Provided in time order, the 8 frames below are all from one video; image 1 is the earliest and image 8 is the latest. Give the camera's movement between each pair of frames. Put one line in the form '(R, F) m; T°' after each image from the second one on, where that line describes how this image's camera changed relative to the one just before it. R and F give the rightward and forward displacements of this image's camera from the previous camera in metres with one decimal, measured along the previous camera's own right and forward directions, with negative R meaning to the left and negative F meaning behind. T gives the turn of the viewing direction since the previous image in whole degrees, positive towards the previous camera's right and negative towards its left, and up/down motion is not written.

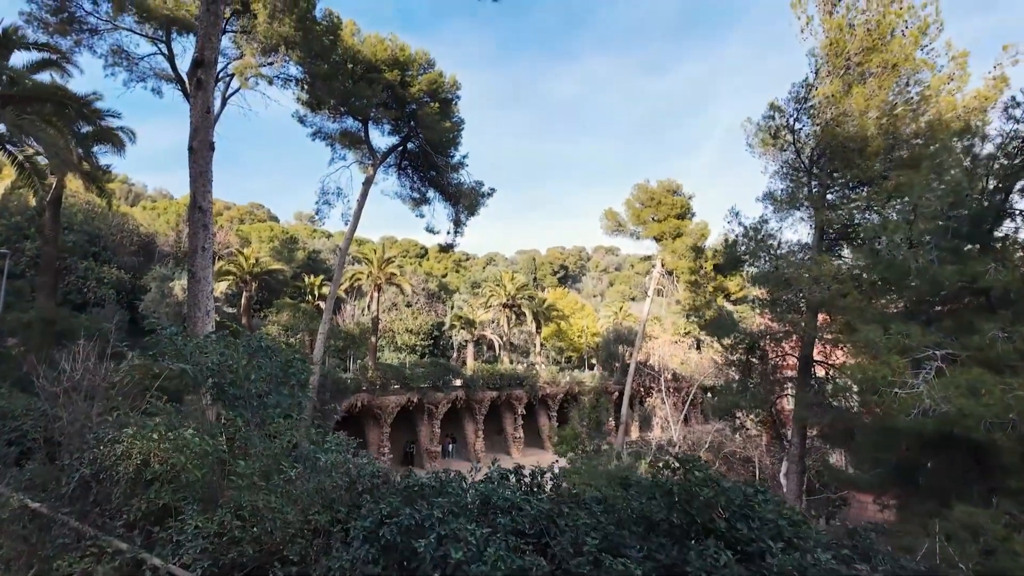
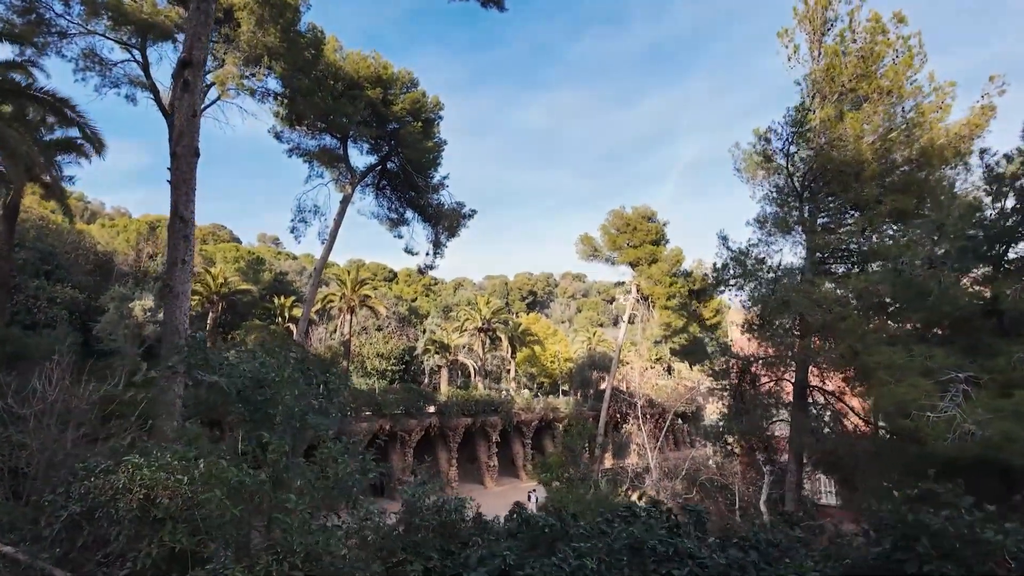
(-0.4, +0.3) m; +3°
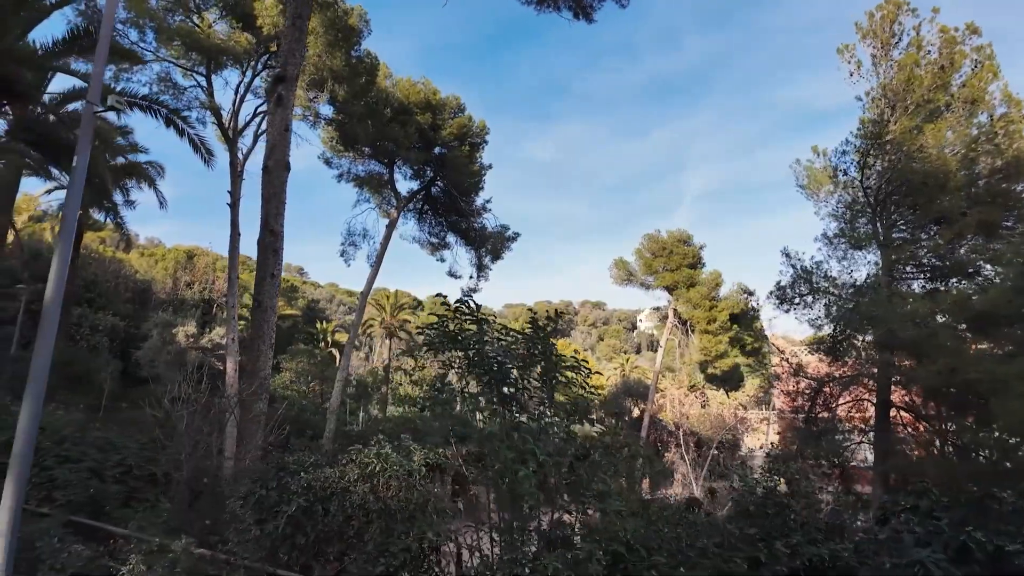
(-0.8, +0.1) m; -2°
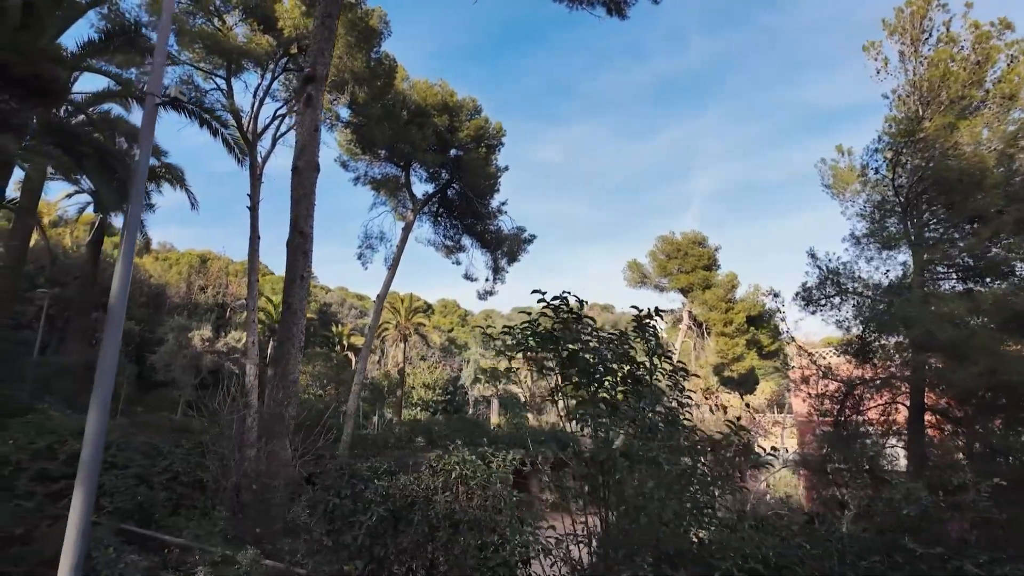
(-0.3, +0.1) m; -1°
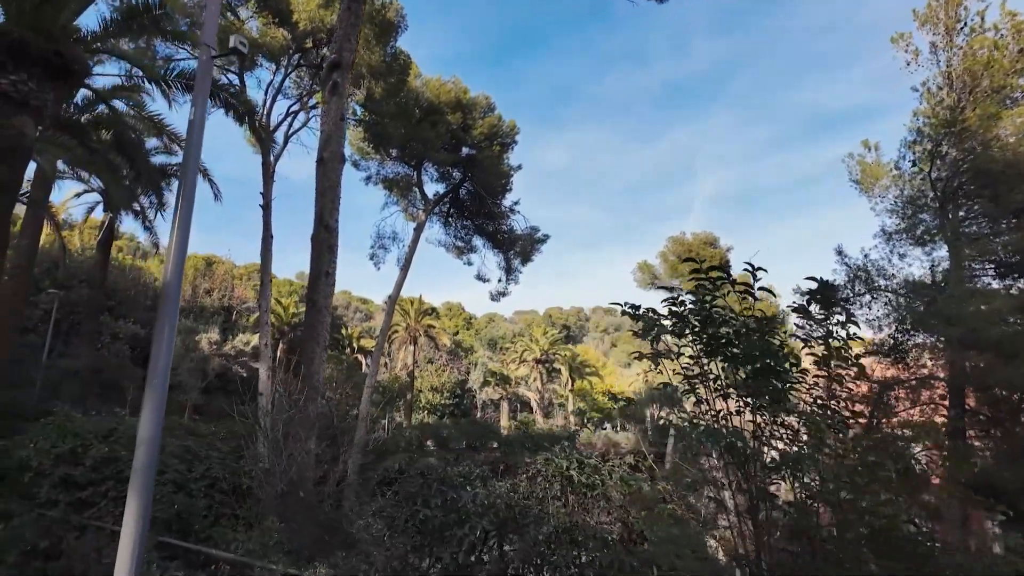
(-0.3, +0.3) m; 0°
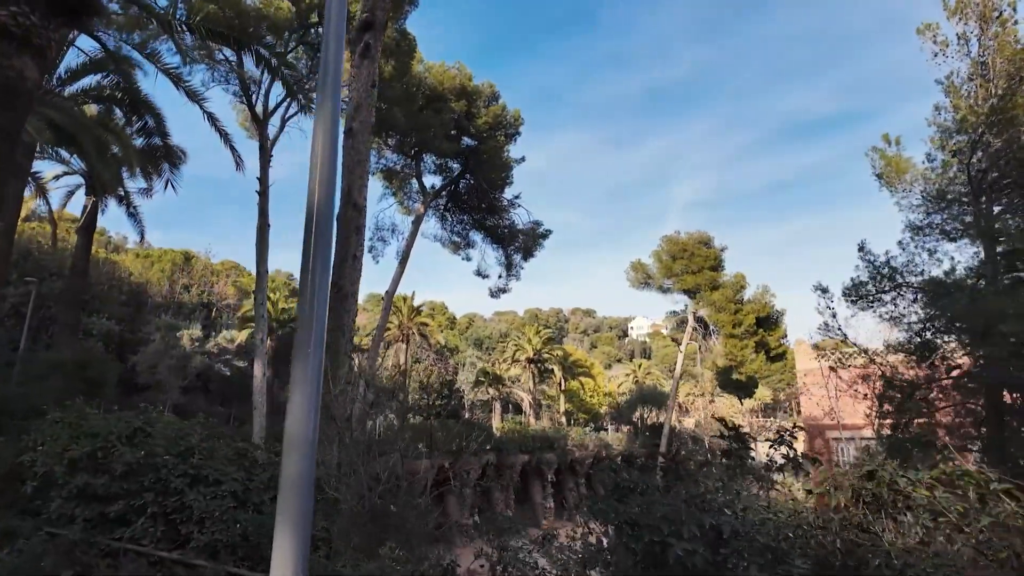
(-0.6, +0.5) m; +2°
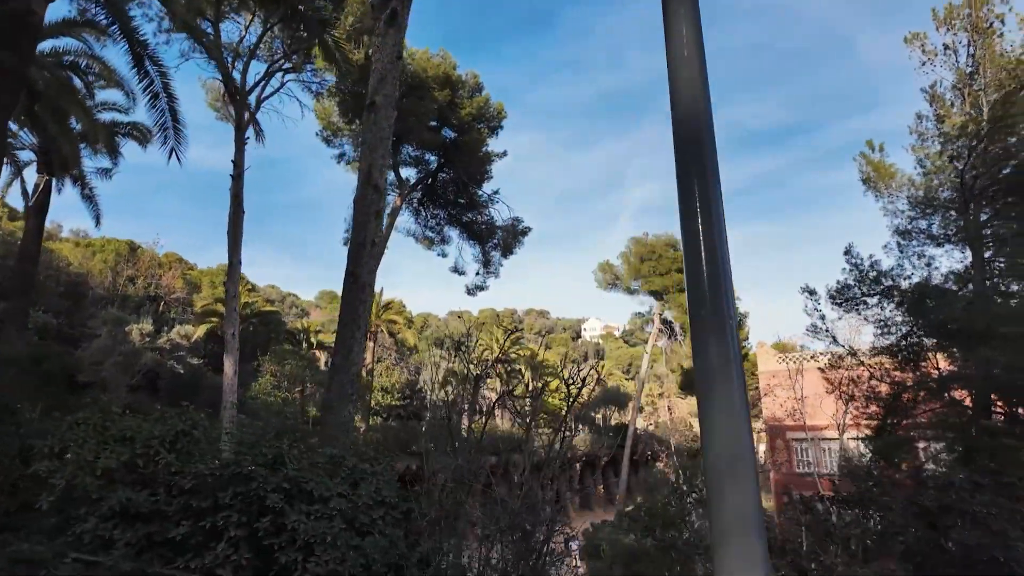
(-0.6, +0.4) m; +5°
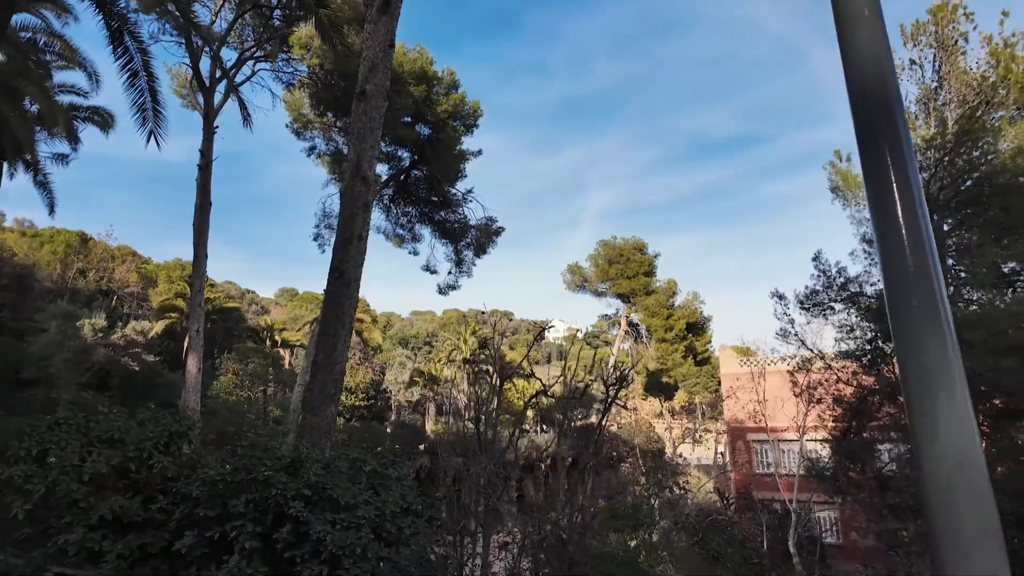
(-0.2, +0.1) m; +4°
